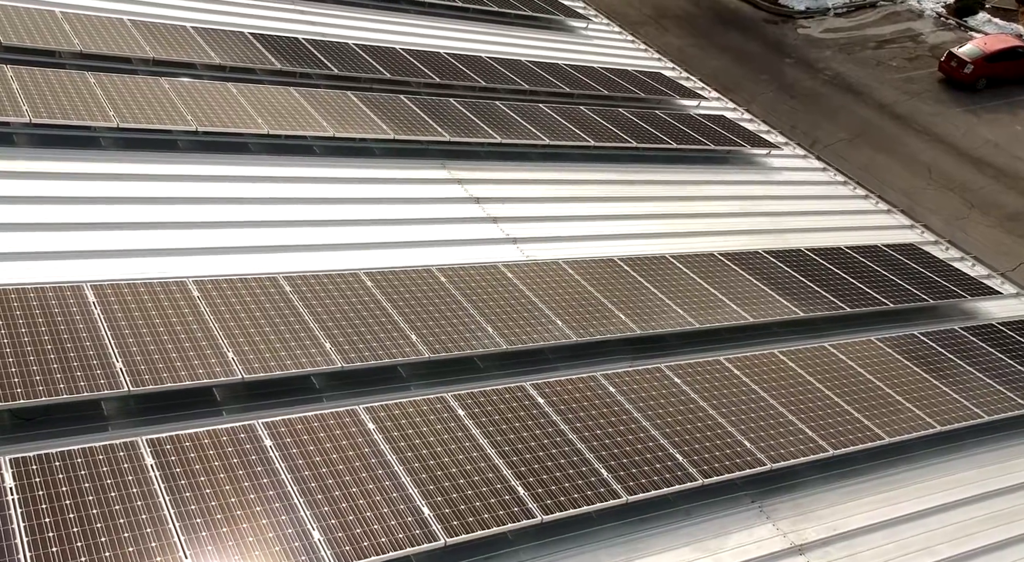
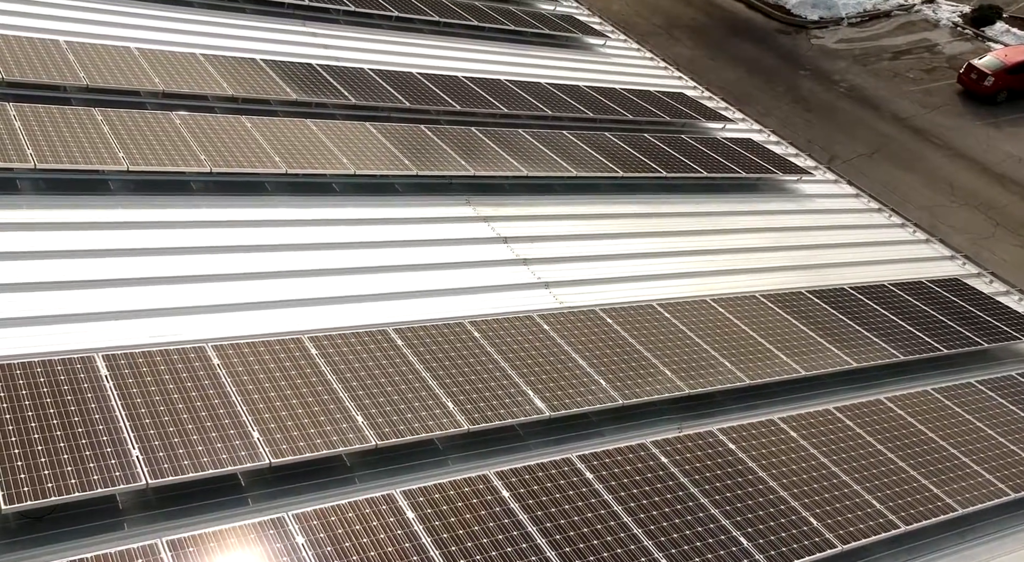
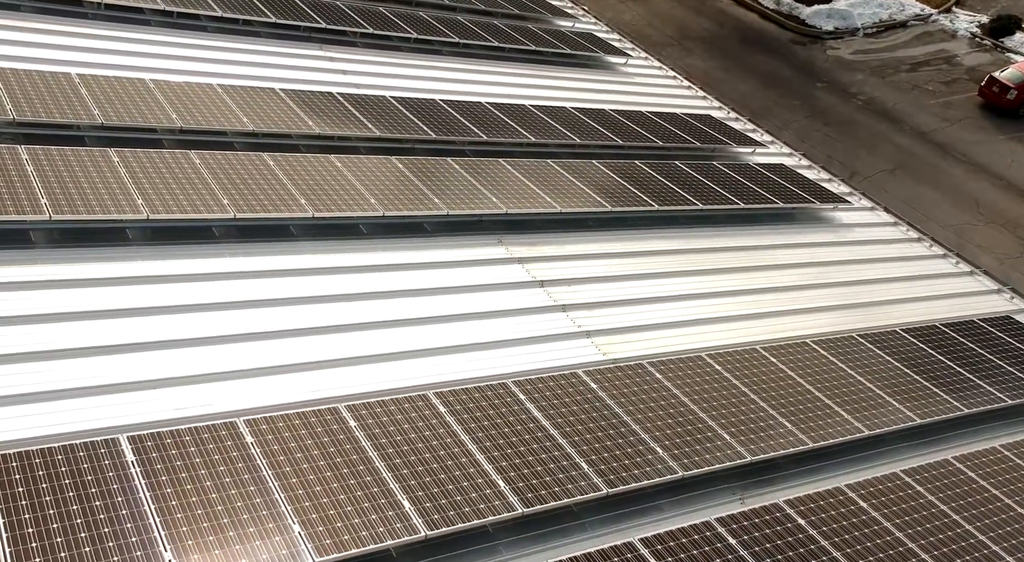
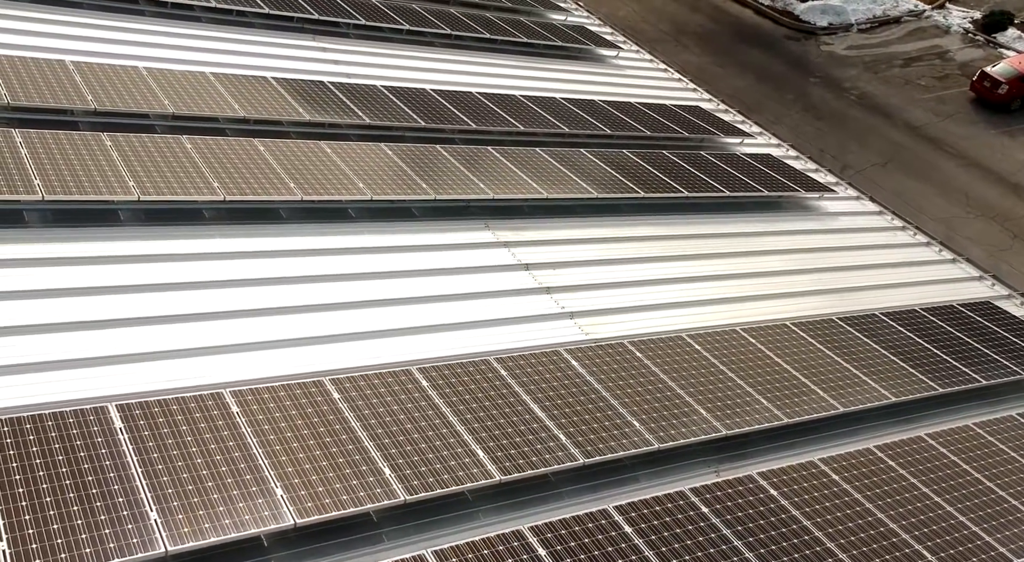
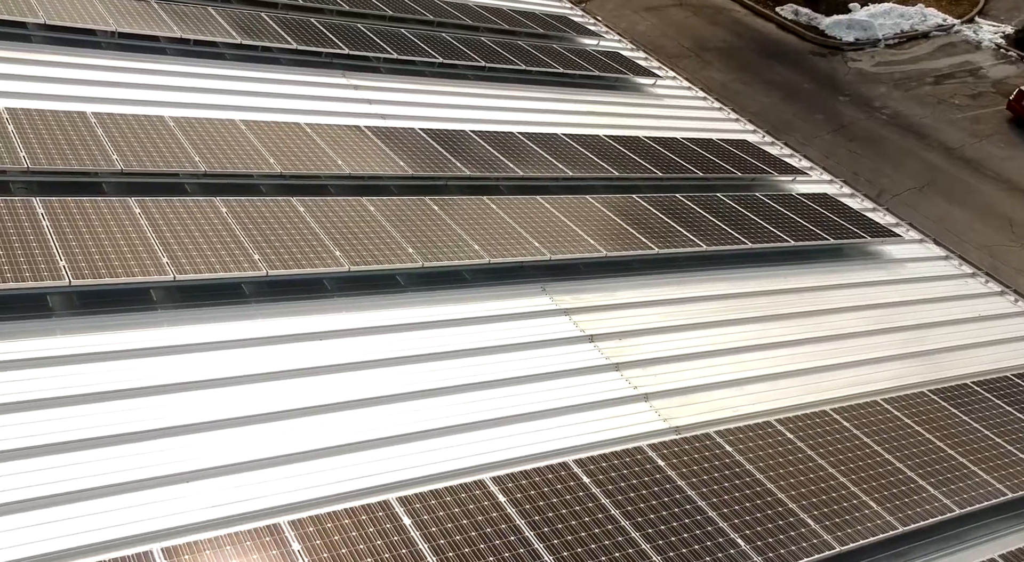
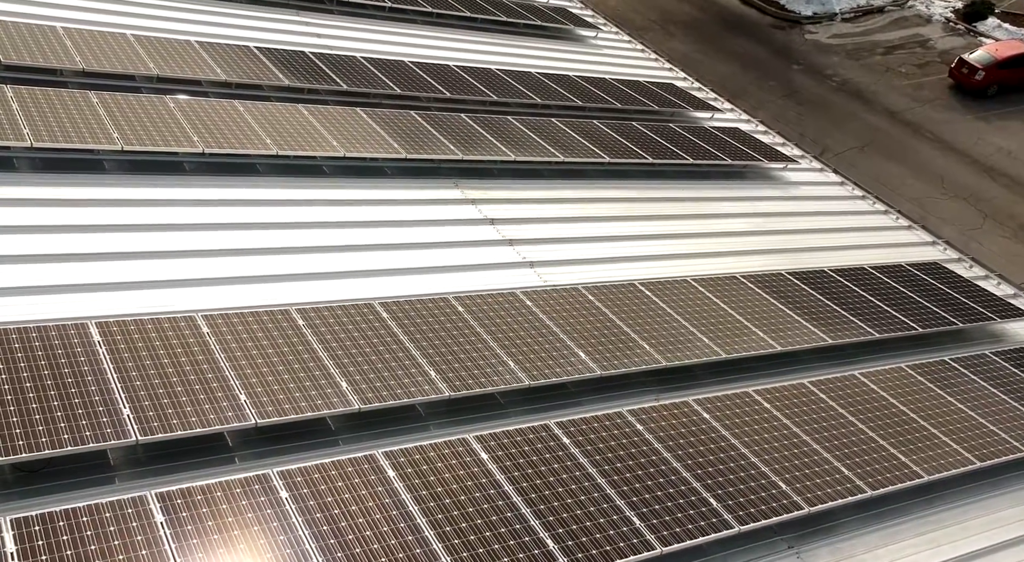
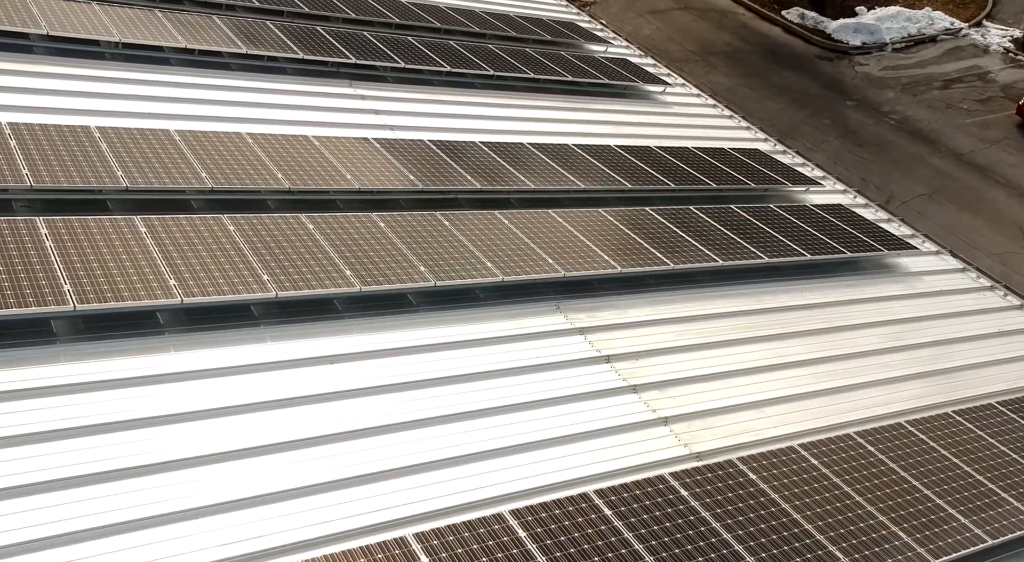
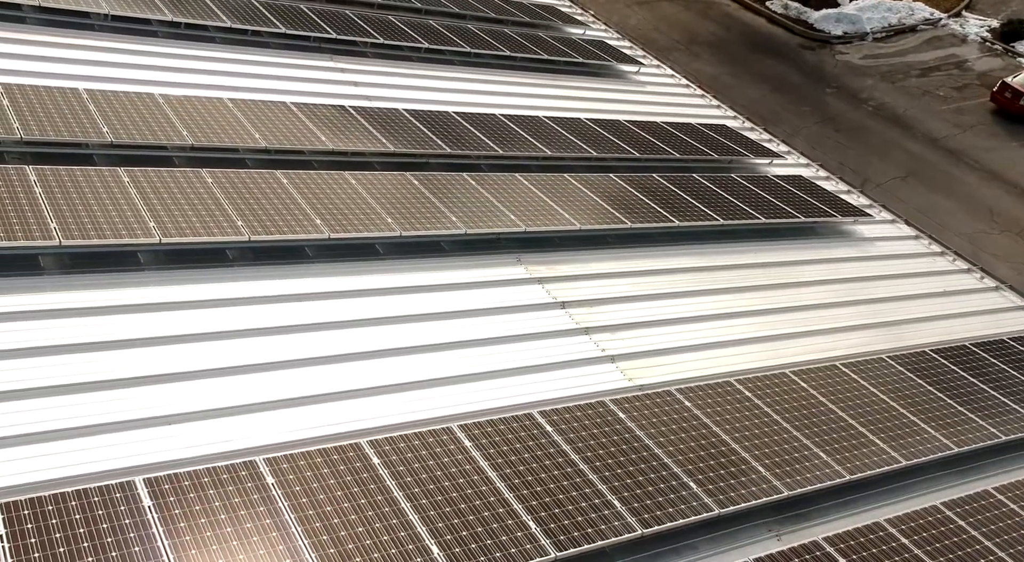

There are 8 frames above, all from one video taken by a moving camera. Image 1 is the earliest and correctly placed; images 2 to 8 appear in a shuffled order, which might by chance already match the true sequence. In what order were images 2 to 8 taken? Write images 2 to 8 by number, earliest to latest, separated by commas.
6, 2, 4, 3, 8, 5, 7
